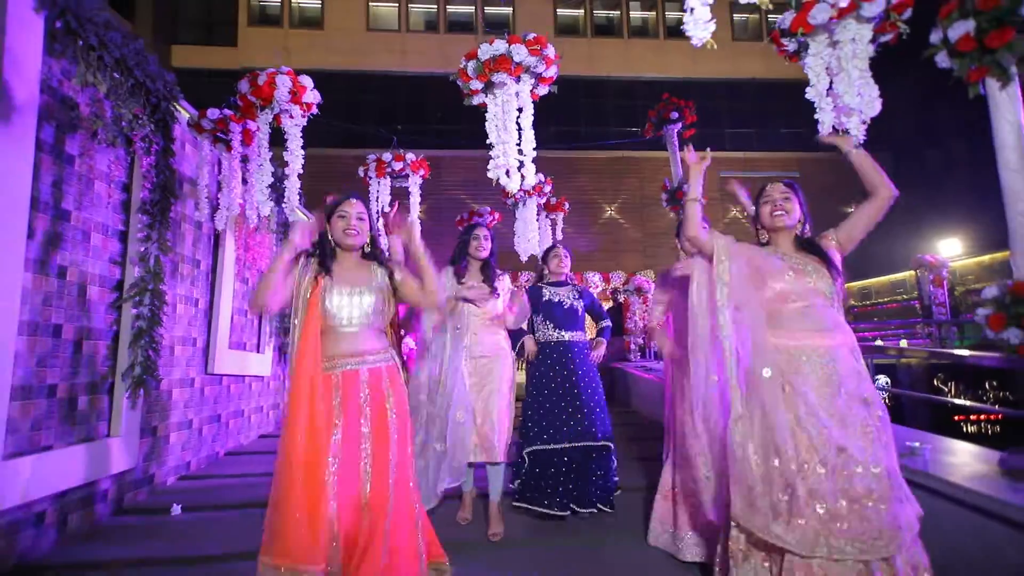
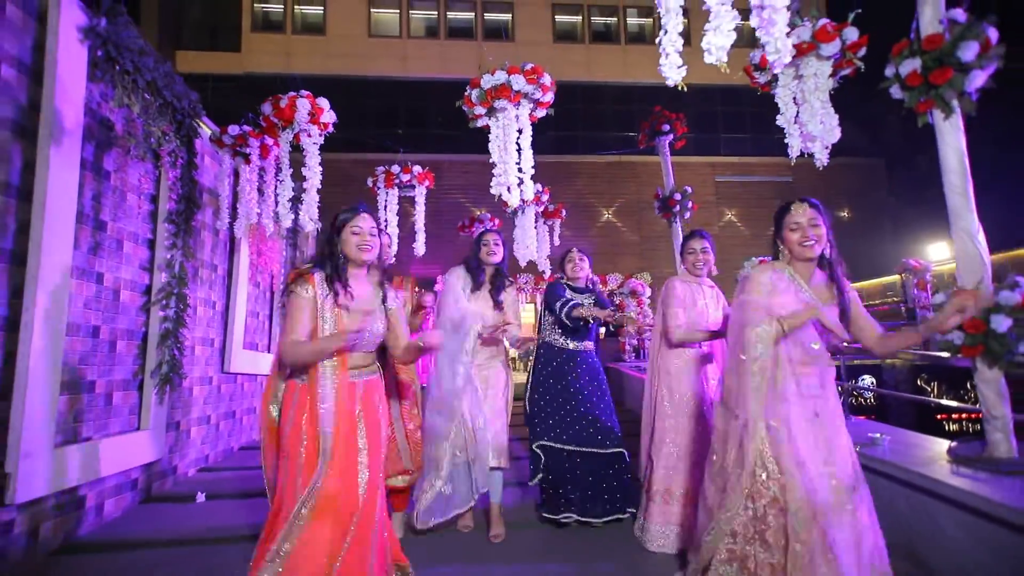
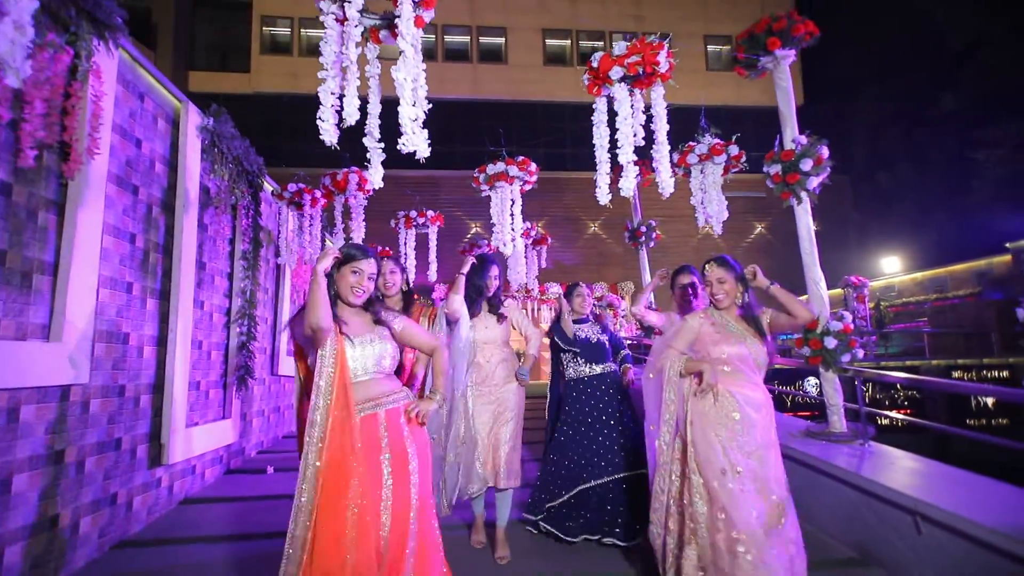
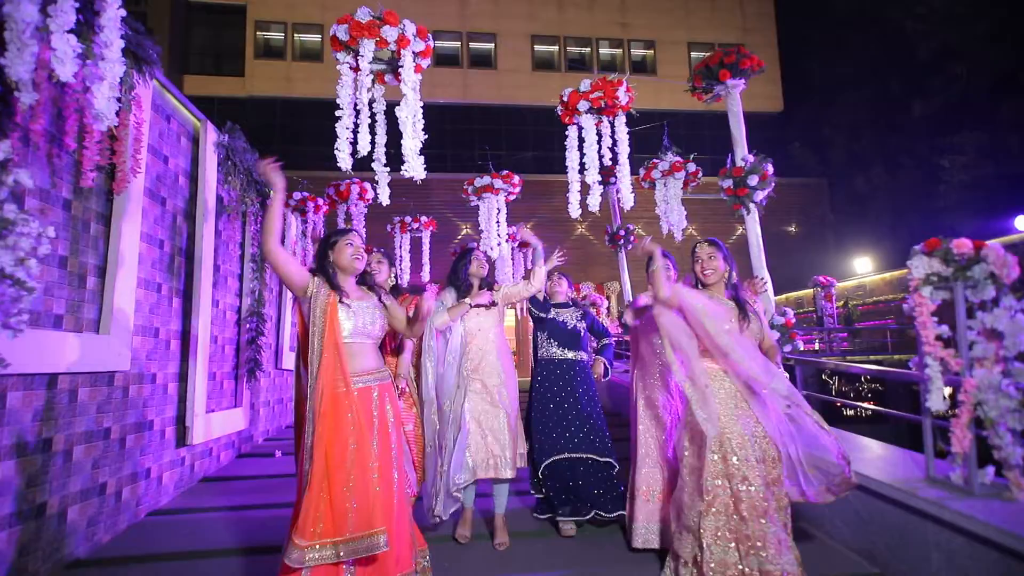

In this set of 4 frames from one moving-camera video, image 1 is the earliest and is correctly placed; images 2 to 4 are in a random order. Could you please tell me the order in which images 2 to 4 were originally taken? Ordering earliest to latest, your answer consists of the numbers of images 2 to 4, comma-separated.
2, 3, 4
